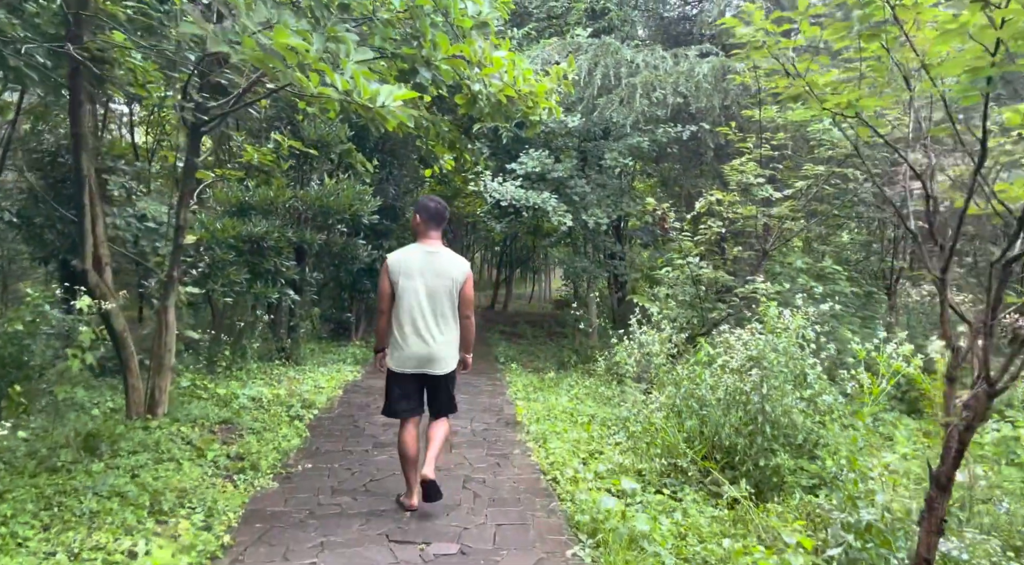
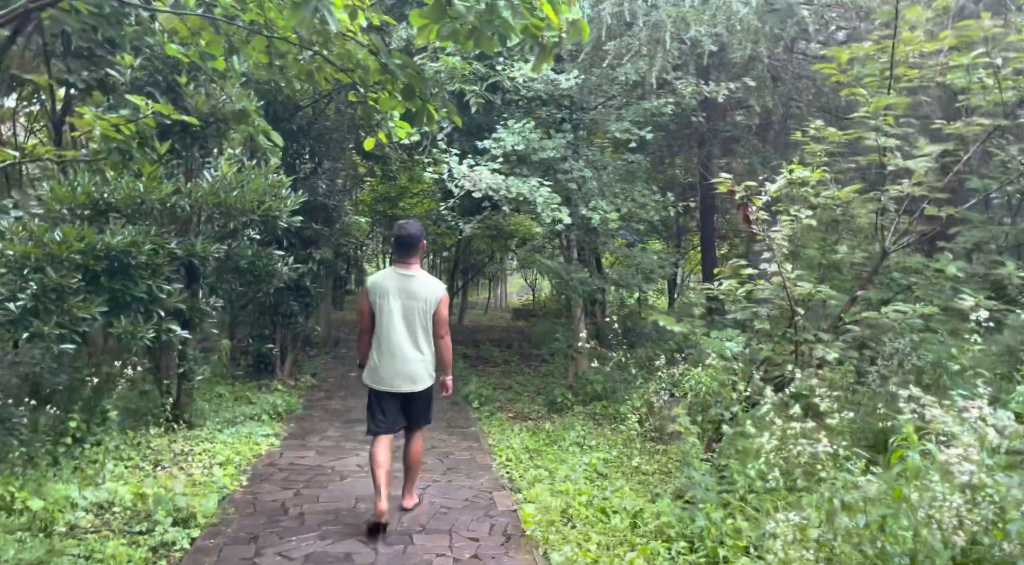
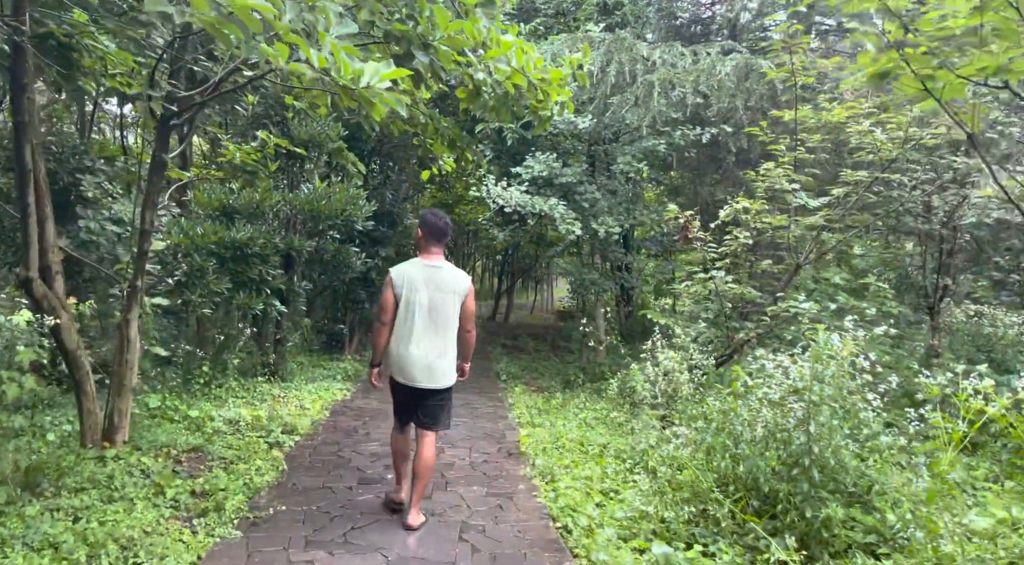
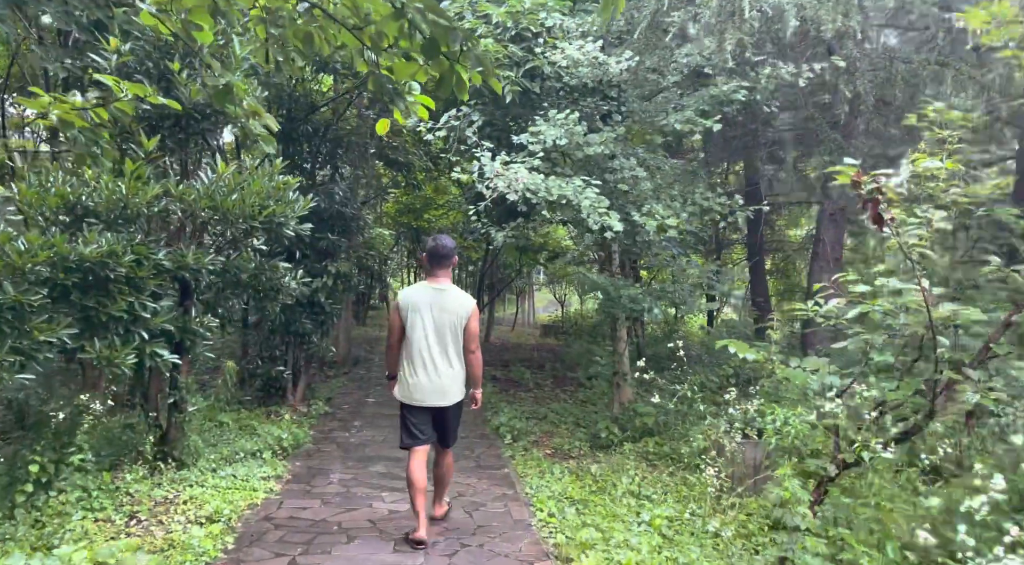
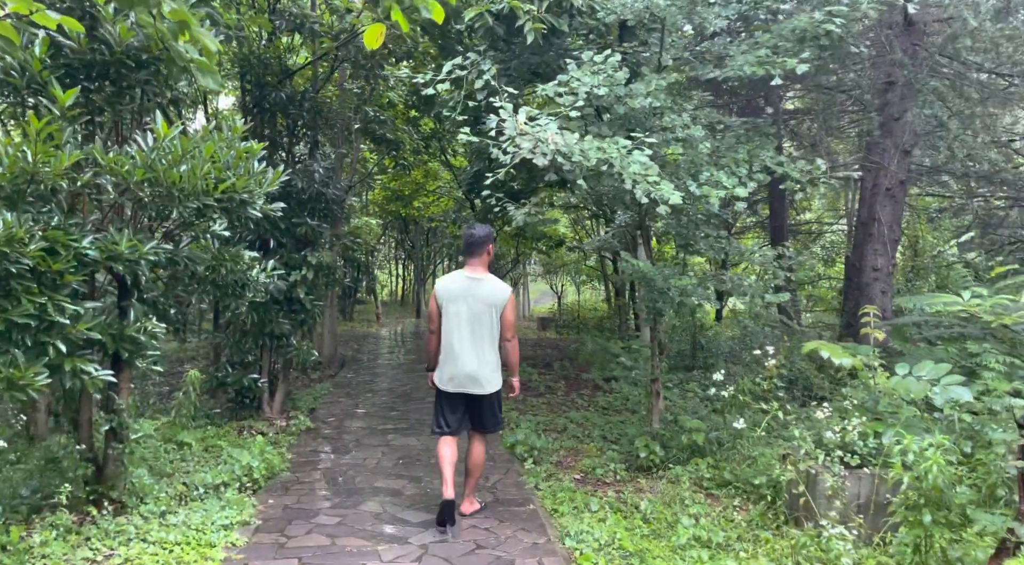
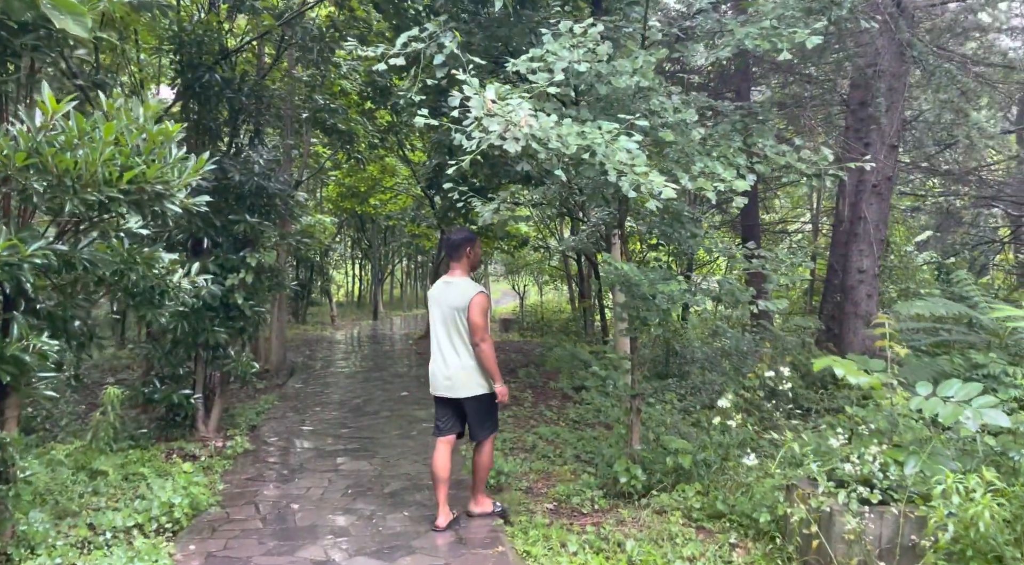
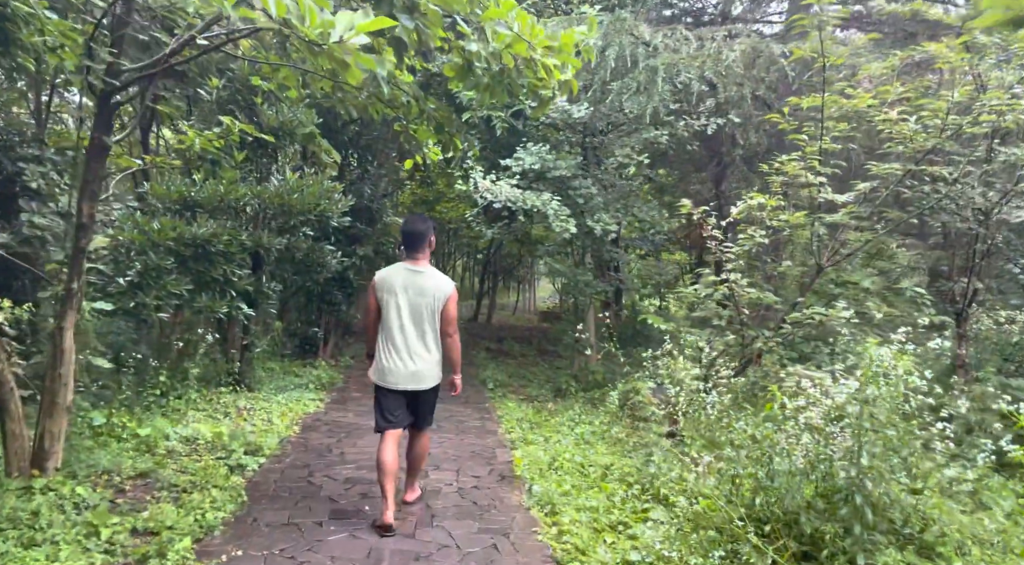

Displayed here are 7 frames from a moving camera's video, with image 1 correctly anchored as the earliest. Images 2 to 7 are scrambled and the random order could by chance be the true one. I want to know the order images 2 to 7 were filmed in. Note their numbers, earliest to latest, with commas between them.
3, 7, 2, 4, 5, 6
